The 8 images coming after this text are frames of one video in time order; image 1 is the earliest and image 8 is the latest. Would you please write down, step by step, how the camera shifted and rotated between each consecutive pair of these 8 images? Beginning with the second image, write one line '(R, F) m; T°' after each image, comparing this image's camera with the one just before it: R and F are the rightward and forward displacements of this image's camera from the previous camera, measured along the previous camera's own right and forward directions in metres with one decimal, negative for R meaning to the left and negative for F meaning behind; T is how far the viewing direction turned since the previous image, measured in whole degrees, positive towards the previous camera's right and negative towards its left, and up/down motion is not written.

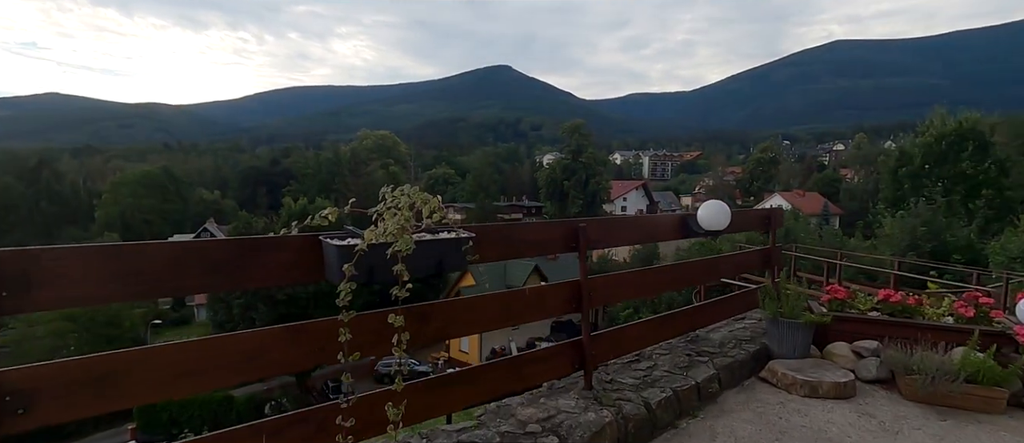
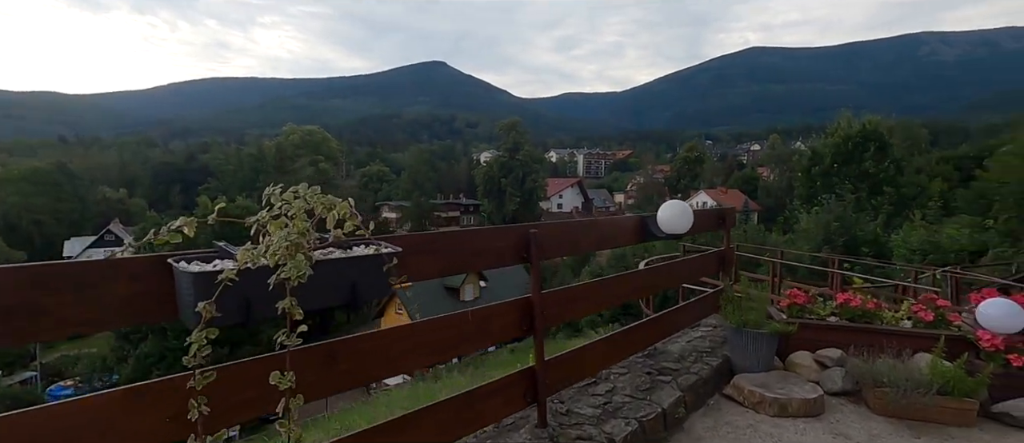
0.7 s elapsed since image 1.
(0.0, +0.5) m; +7°
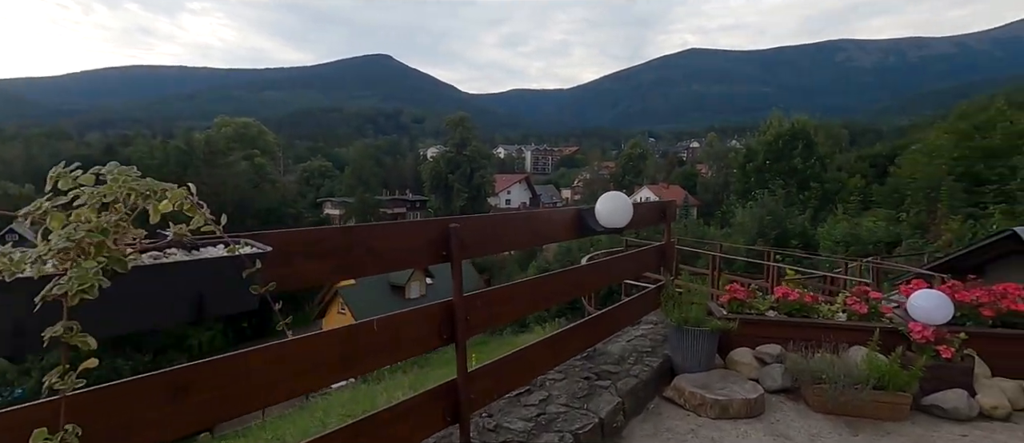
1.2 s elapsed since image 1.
(+0.1, +0.2) m; +5°
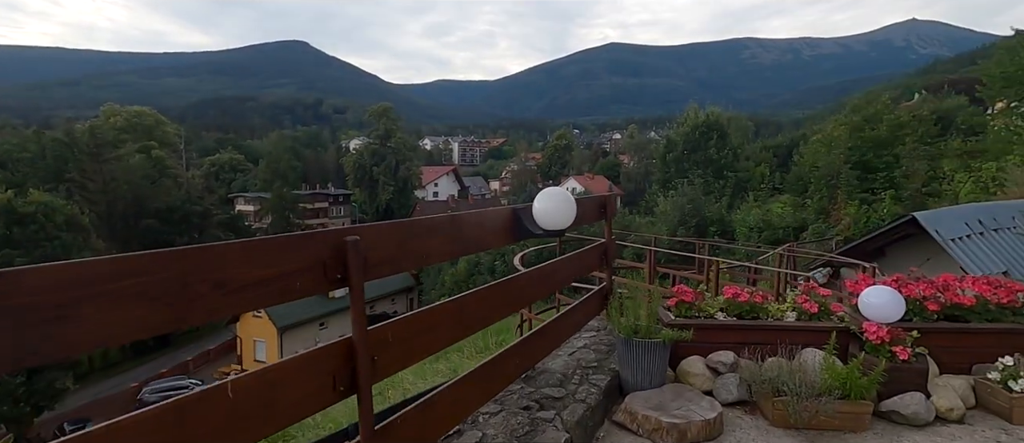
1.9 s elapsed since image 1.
(0.0, +0.5) m; +8°
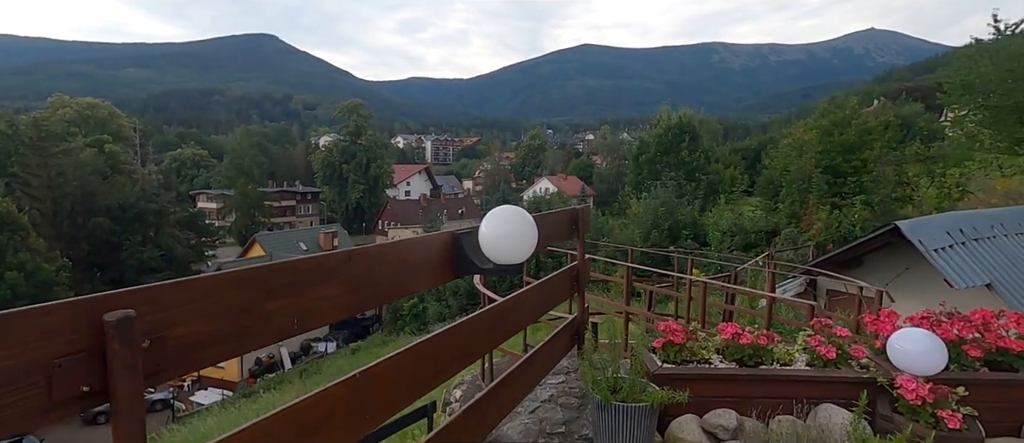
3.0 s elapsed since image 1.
(+0.1, +0.7) m; +3°
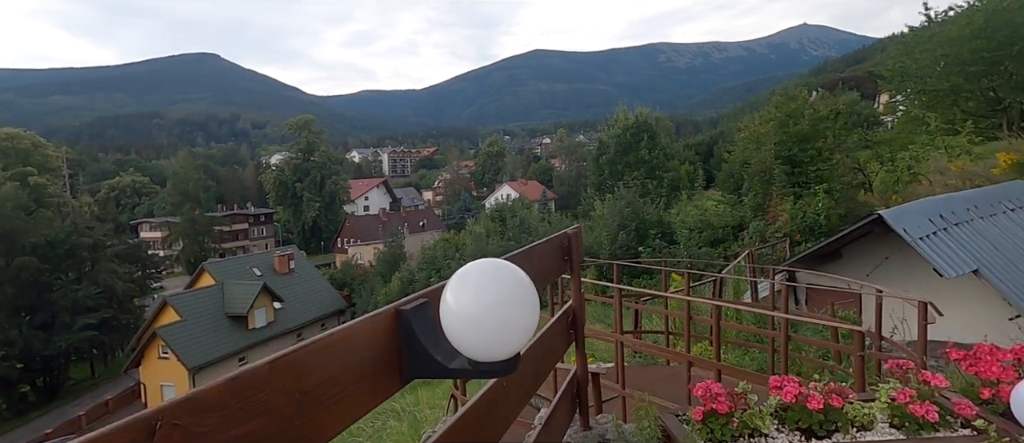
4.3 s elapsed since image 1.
(0.0, +0.8) m; +4°
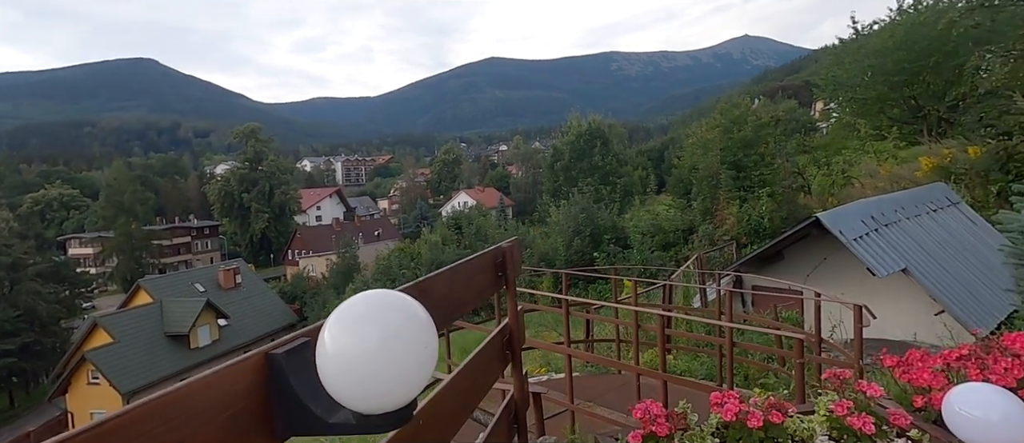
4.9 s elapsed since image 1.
(+0.1, +0.1) m; +5°
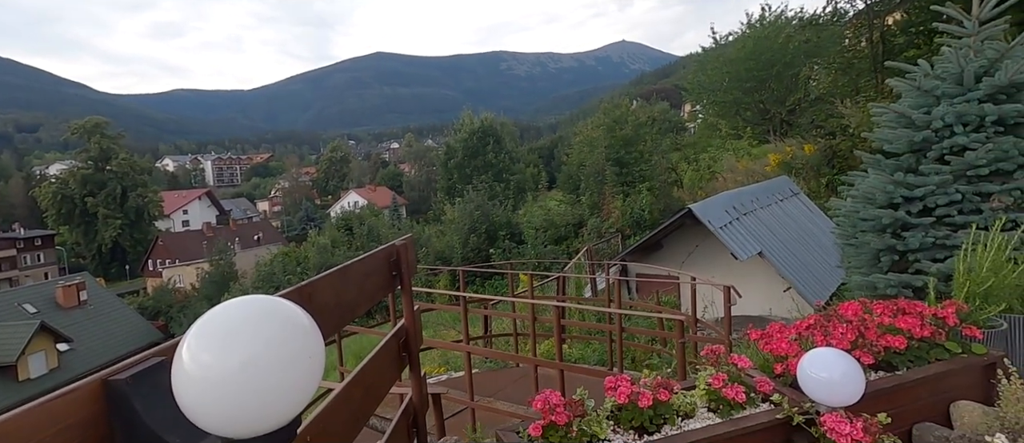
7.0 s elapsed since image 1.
(0.0, 0.0) m; +11°
